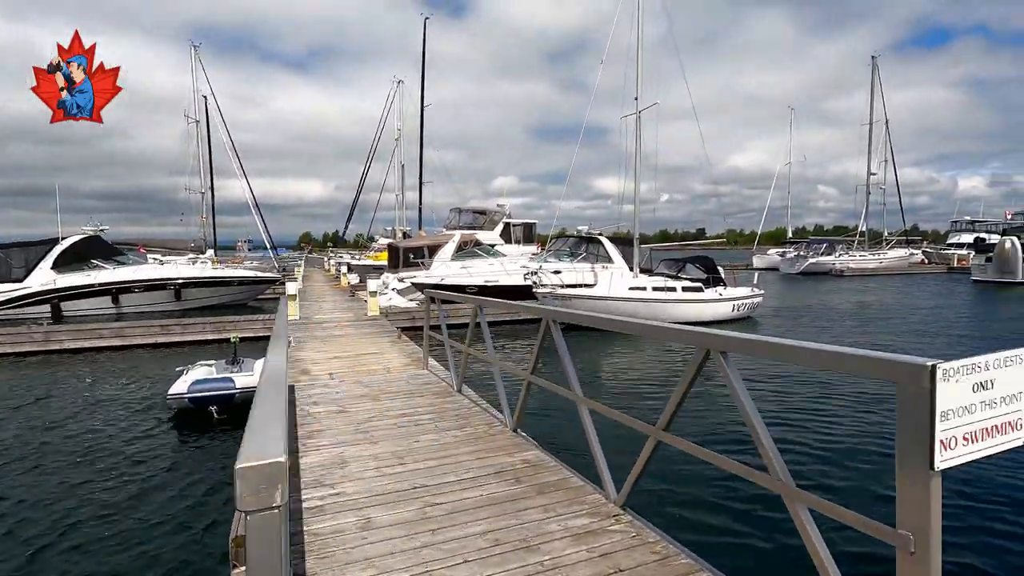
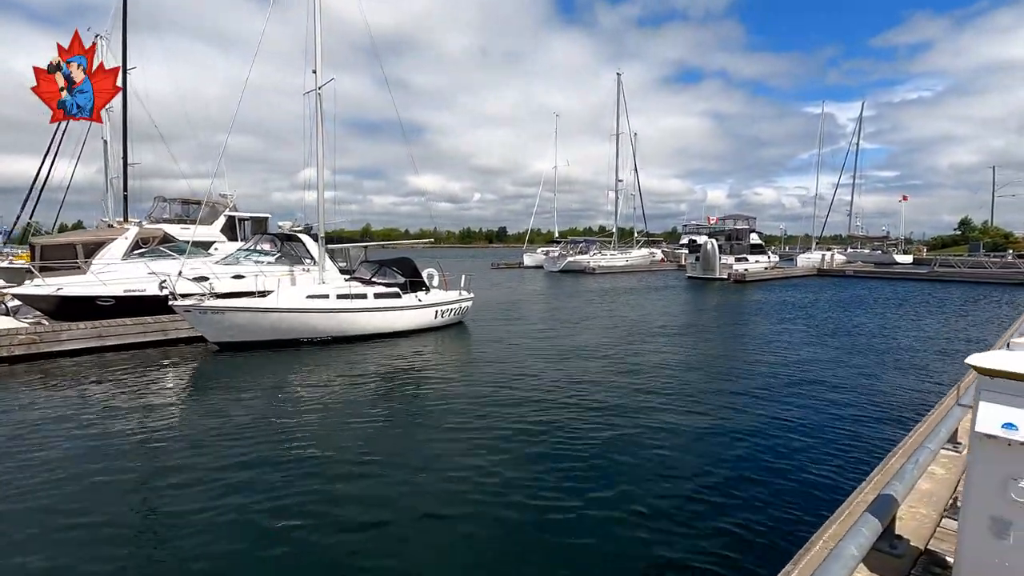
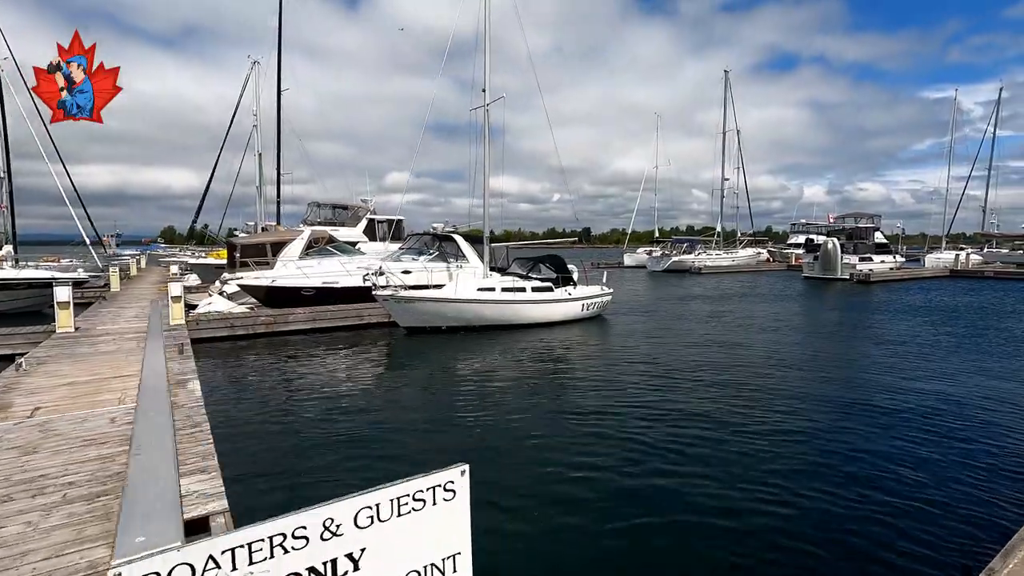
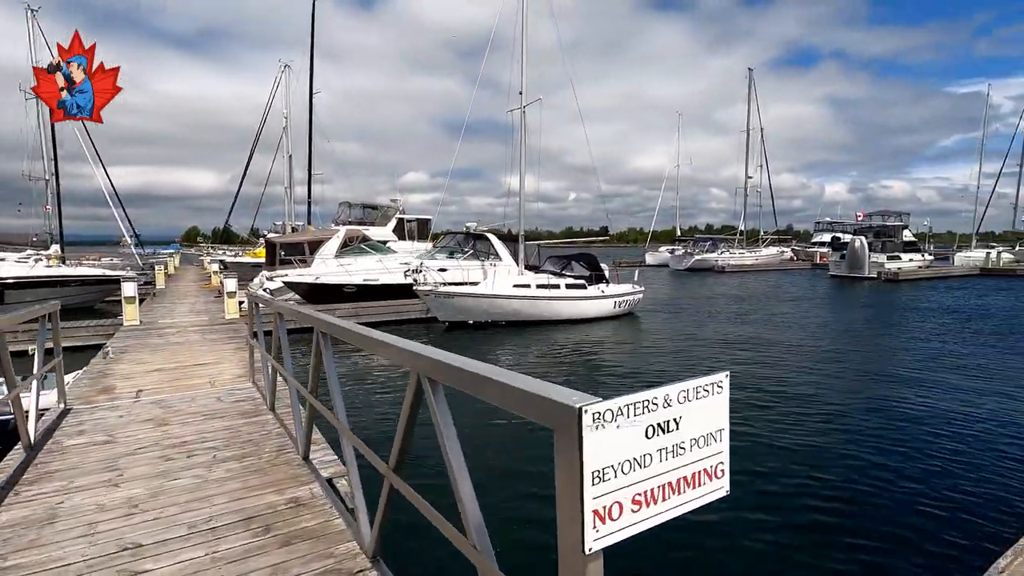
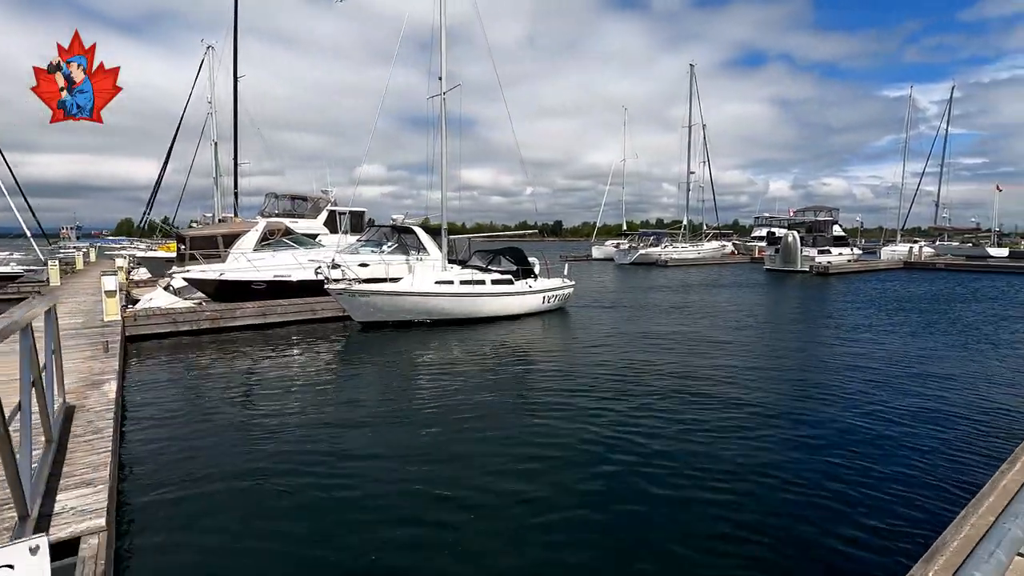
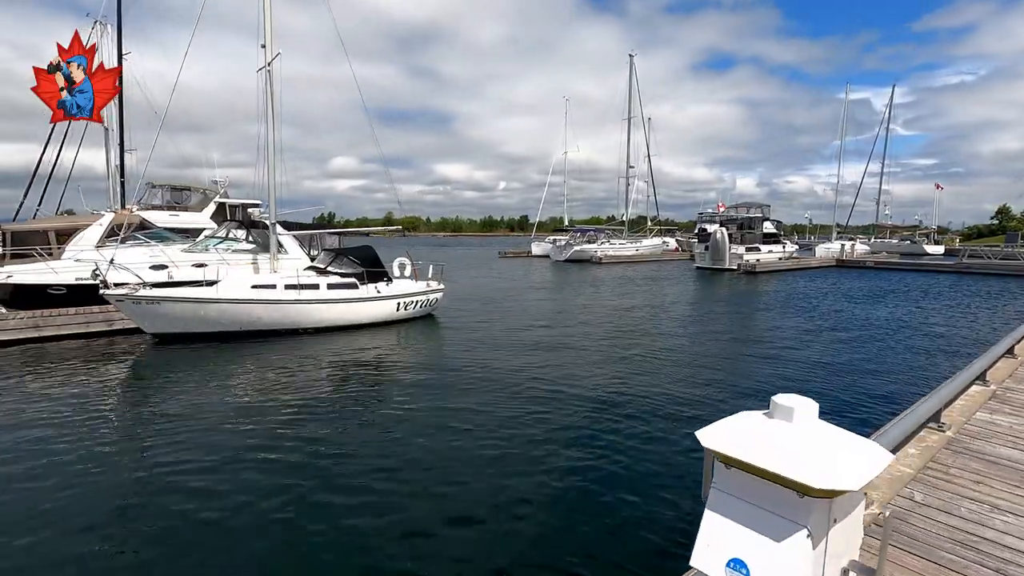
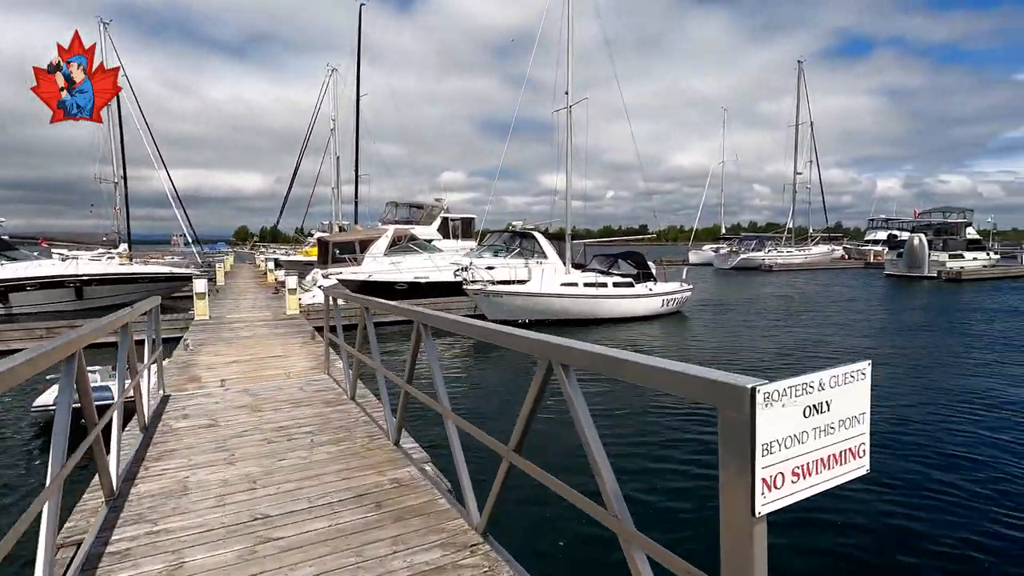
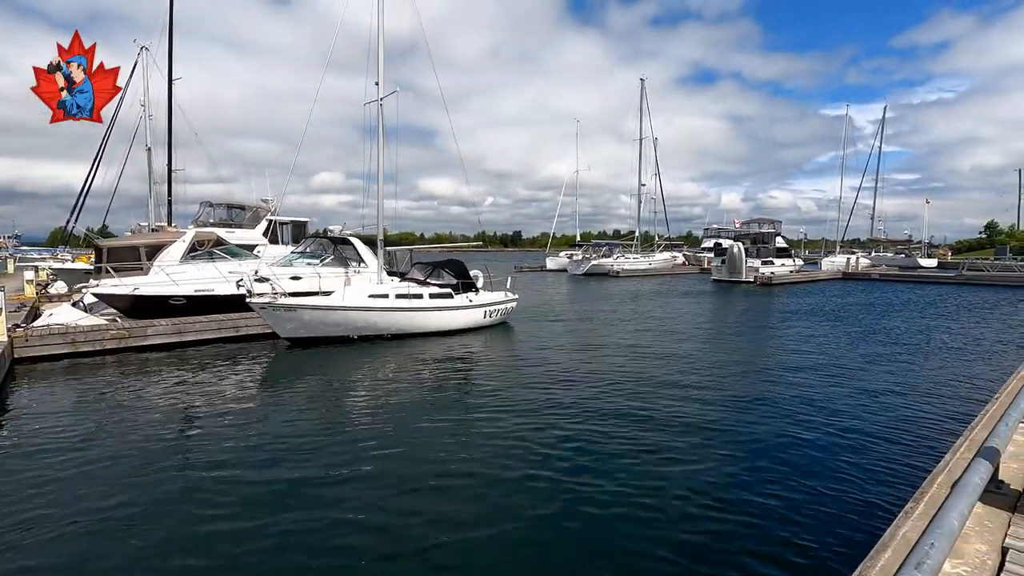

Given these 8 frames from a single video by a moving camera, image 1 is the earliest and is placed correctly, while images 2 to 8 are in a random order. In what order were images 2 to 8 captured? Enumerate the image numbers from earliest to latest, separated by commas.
7, 4, 3, 5, 8, 2, 6
